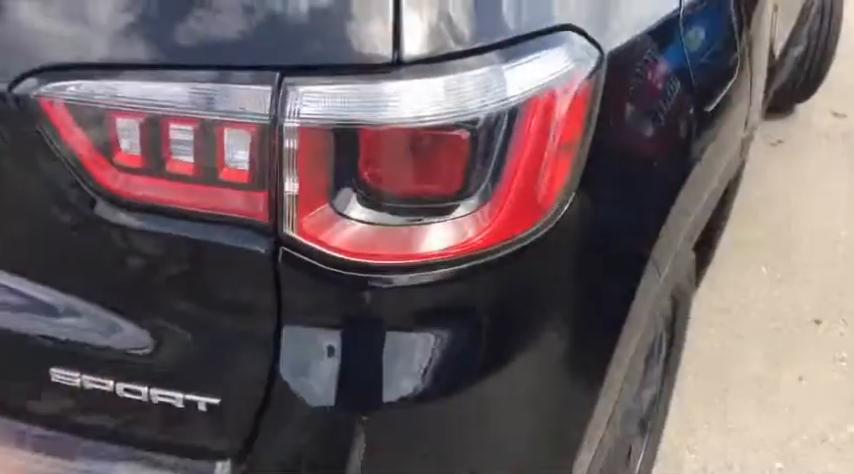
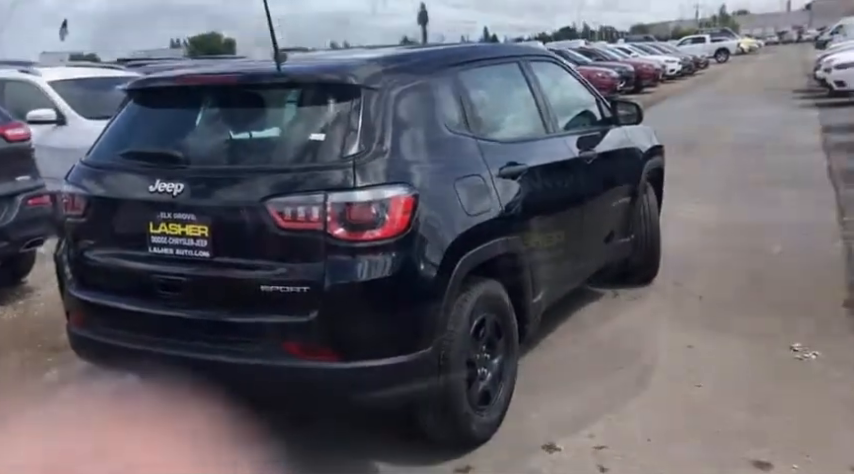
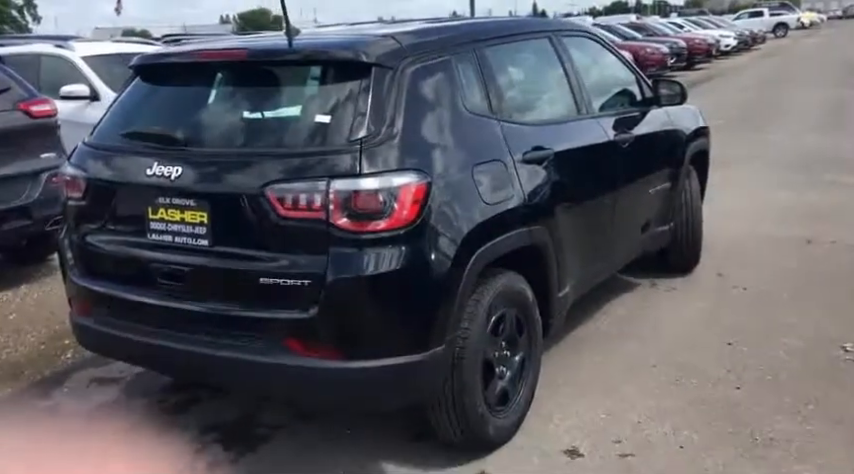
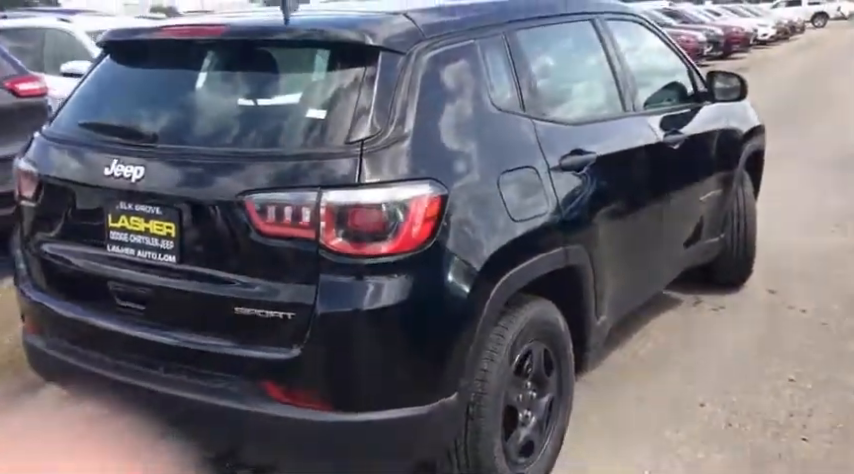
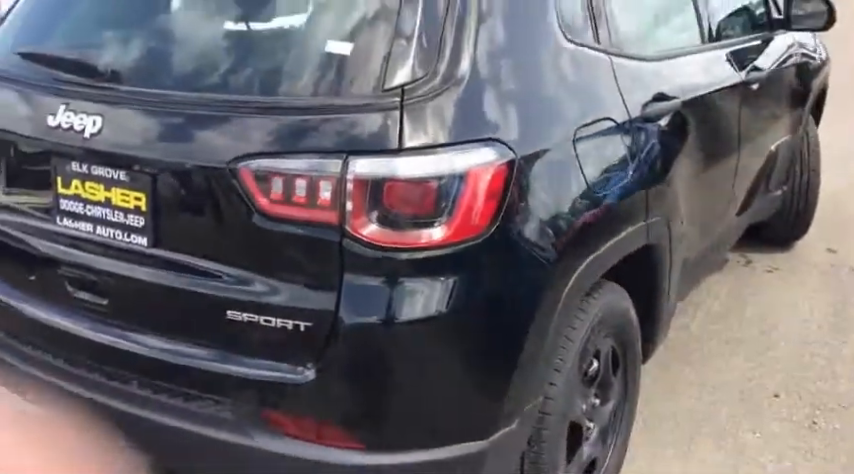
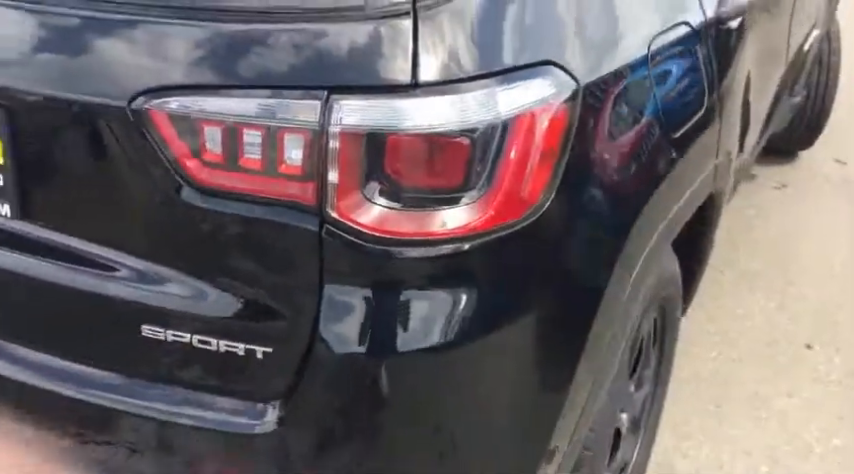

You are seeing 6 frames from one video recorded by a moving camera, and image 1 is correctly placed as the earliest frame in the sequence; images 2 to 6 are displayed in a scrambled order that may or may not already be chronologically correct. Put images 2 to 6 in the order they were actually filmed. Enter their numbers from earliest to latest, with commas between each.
6, 5, 4, 3, 2
